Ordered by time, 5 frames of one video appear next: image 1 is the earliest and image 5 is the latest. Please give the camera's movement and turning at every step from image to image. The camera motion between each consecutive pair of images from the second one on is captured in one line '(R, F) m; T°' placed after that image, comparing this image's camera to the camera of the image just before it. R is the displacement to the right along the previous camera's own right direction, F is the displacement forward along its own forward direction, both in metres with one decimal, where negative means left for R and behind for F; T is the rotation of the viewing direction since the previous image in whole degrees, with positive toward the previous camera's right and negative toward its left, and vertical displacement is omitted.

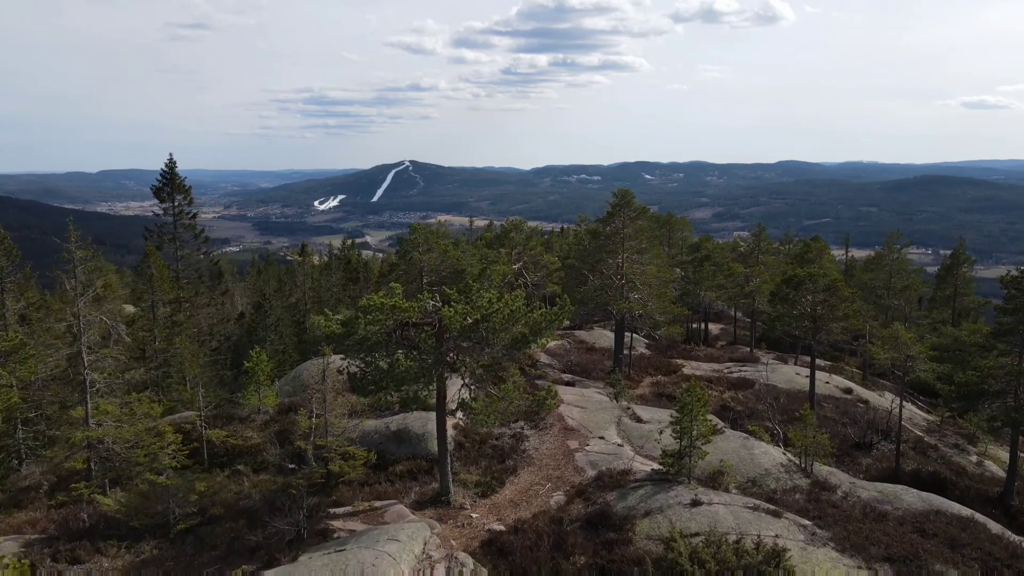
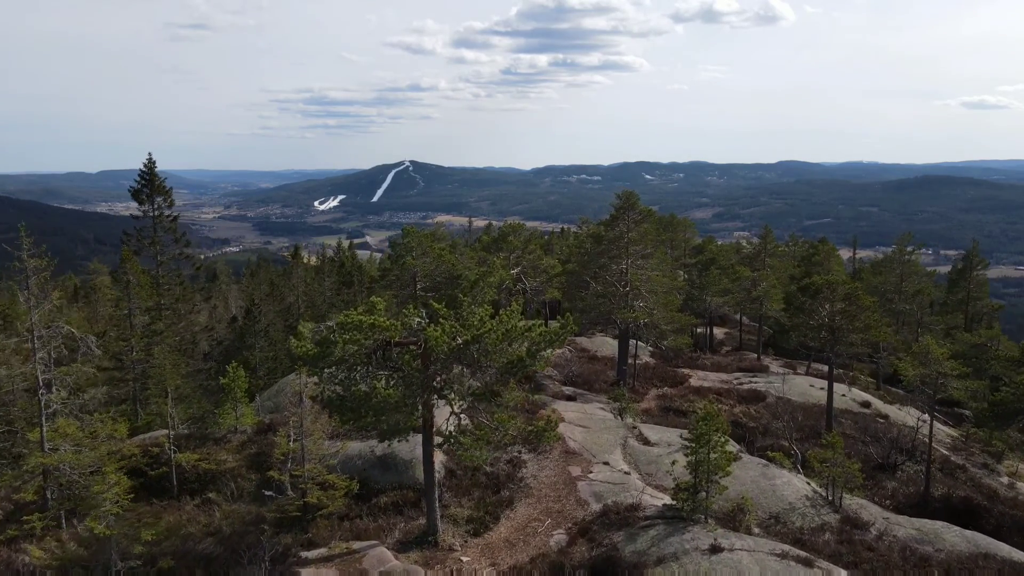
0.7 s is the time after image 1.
(+0.1, +1.5) m; 0°
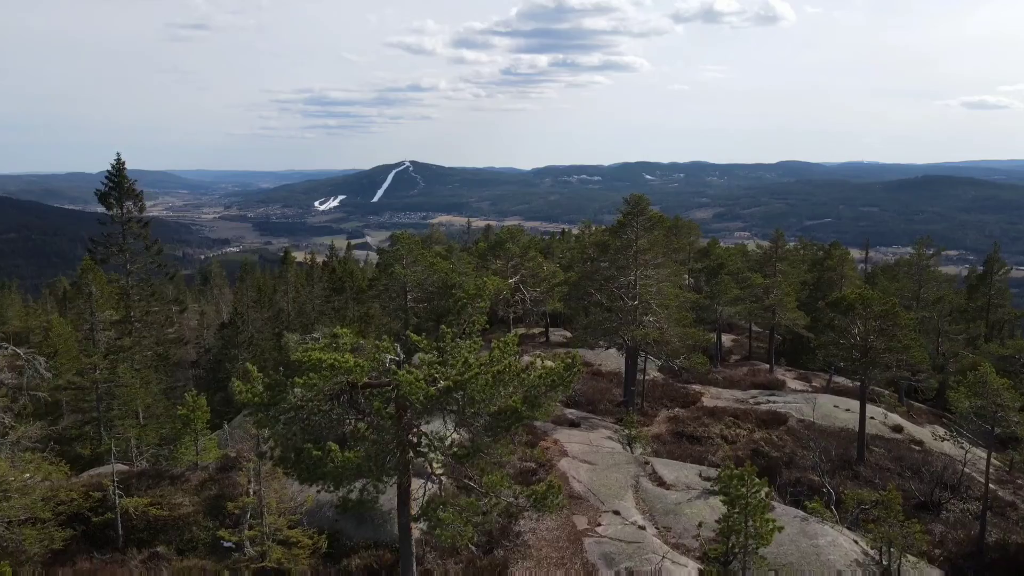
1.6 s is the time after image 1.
(+0.1, +2.2) m; 0°
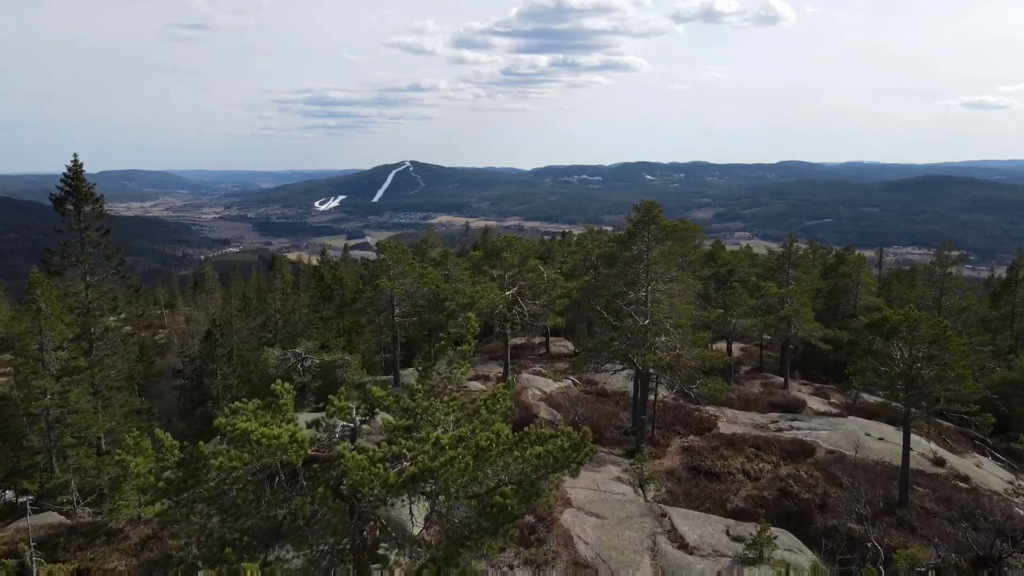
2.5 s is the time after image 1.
(+0.1, +2.4) m; 0°
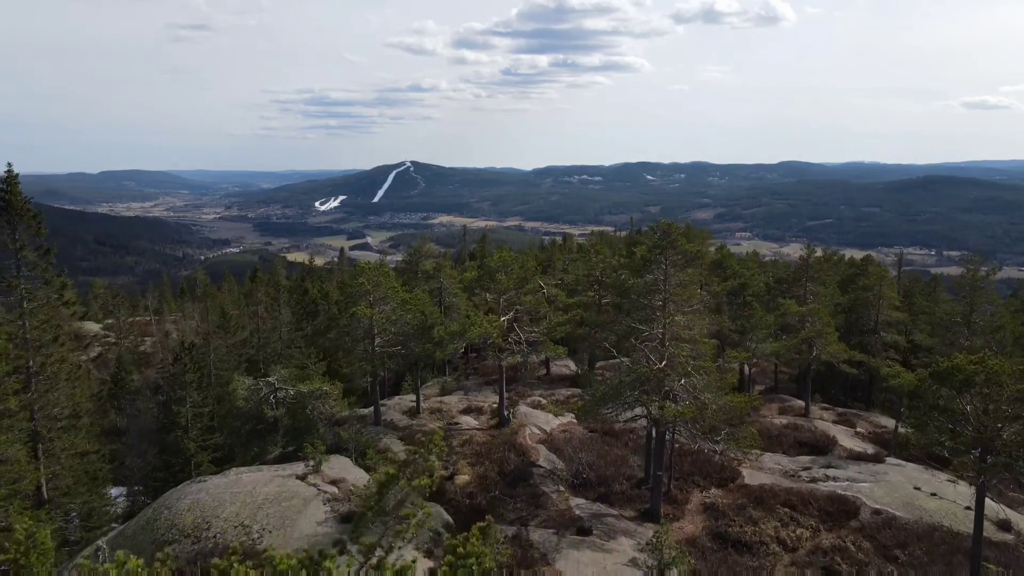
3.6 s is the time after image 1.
(+0.1, +2.9) m; 0°
